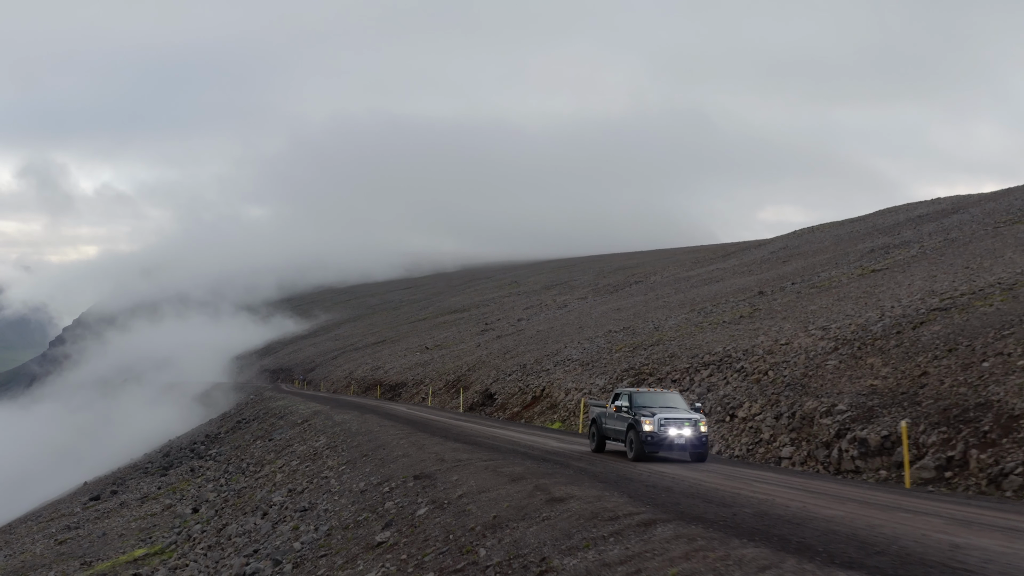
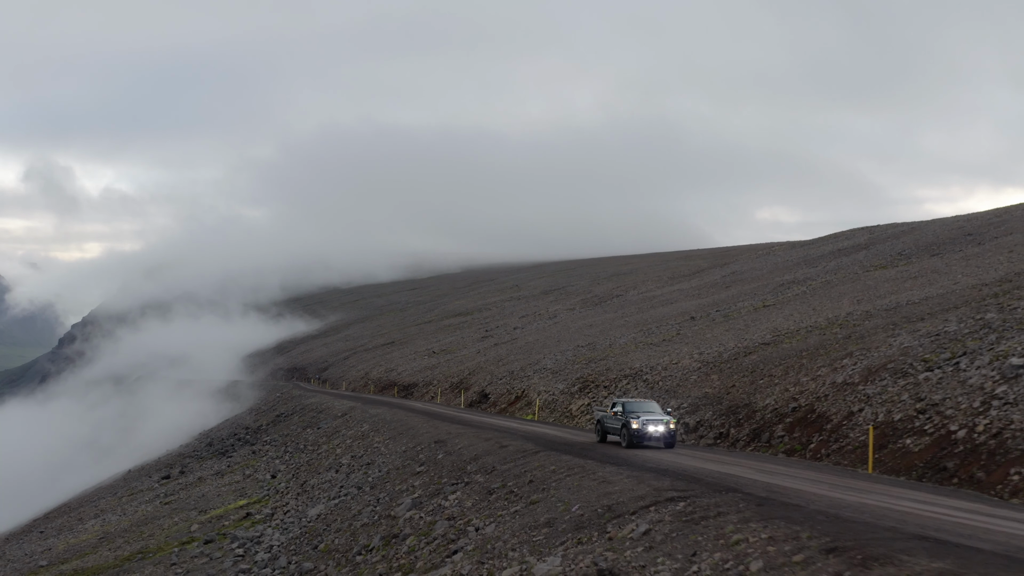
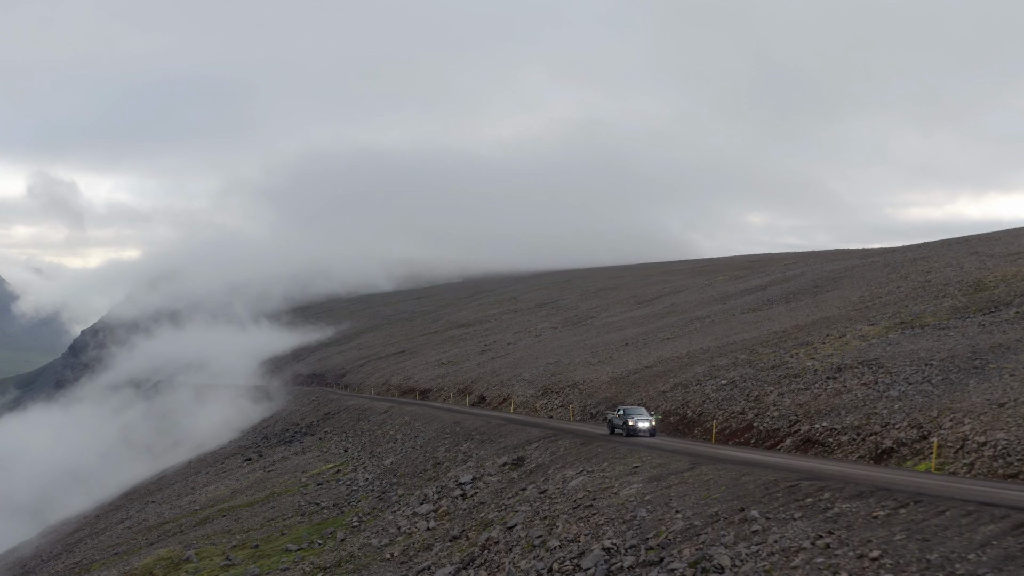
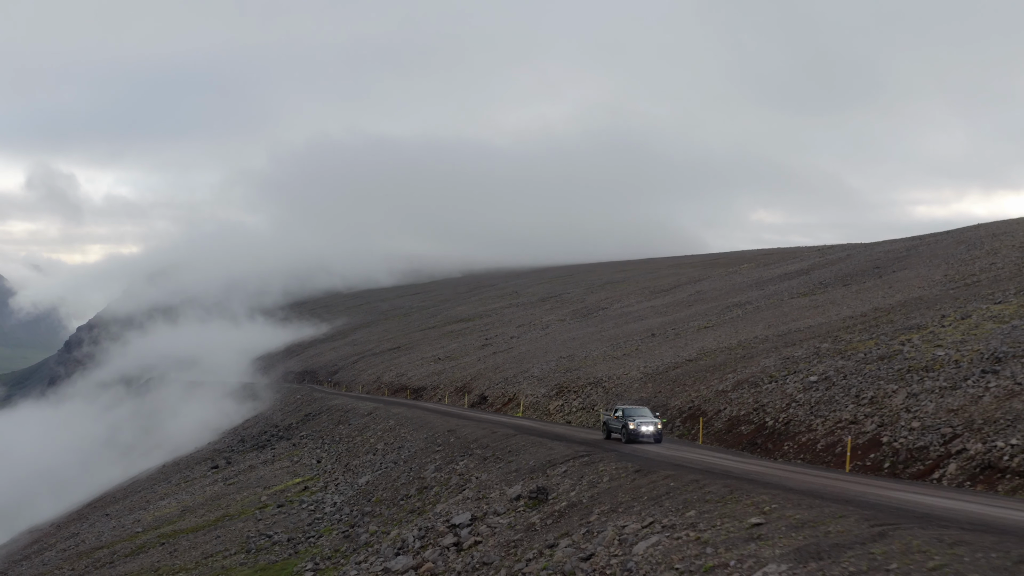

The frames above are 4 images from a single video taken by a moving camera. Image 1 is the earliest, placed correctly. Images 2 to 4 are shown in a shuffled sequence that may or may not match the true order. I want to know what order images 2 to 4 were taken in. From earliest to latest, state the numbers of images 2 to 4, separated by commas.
2, 4, 3
